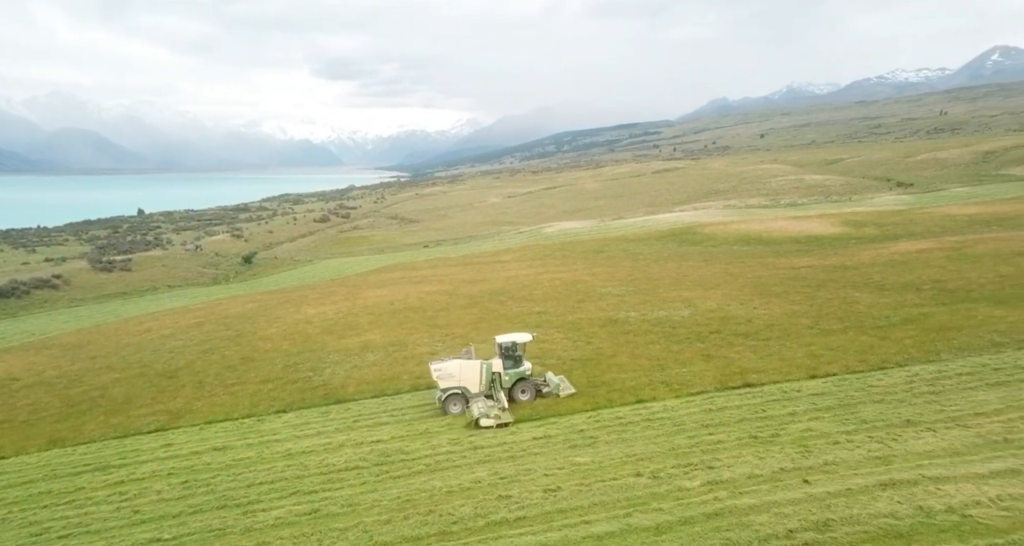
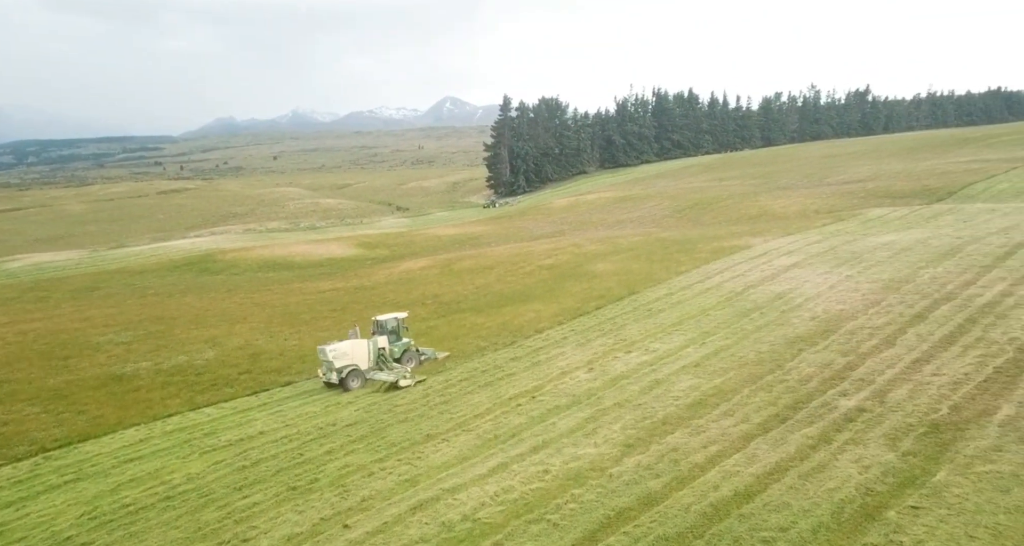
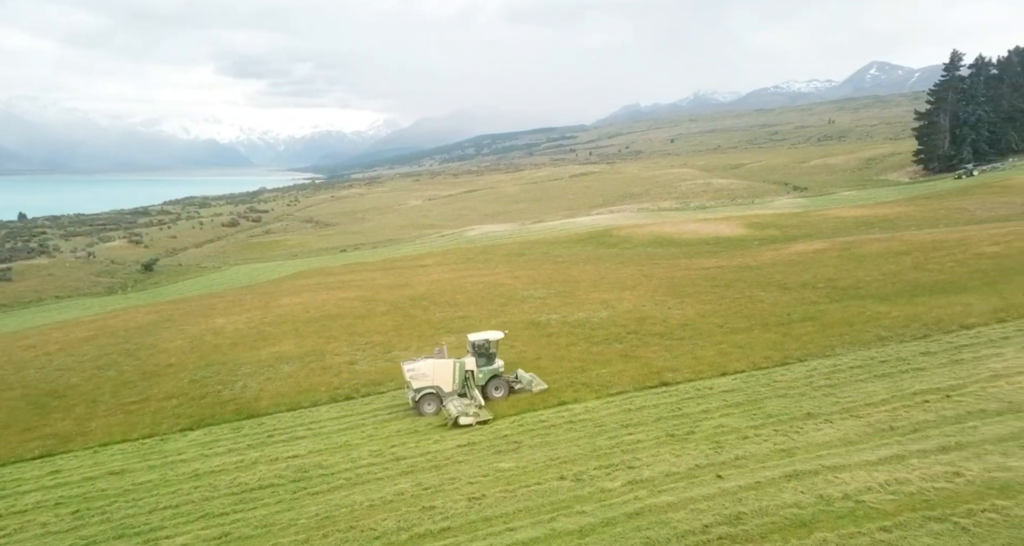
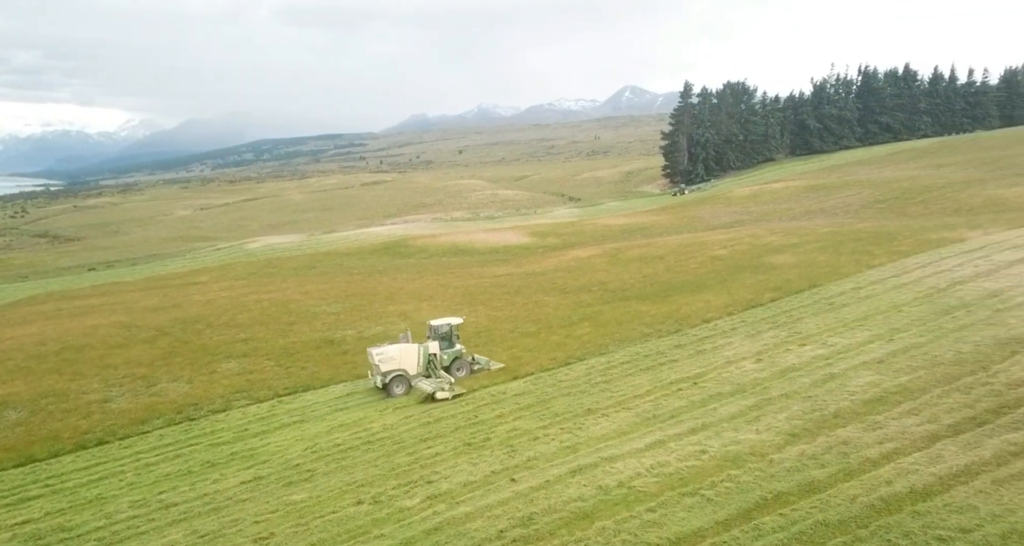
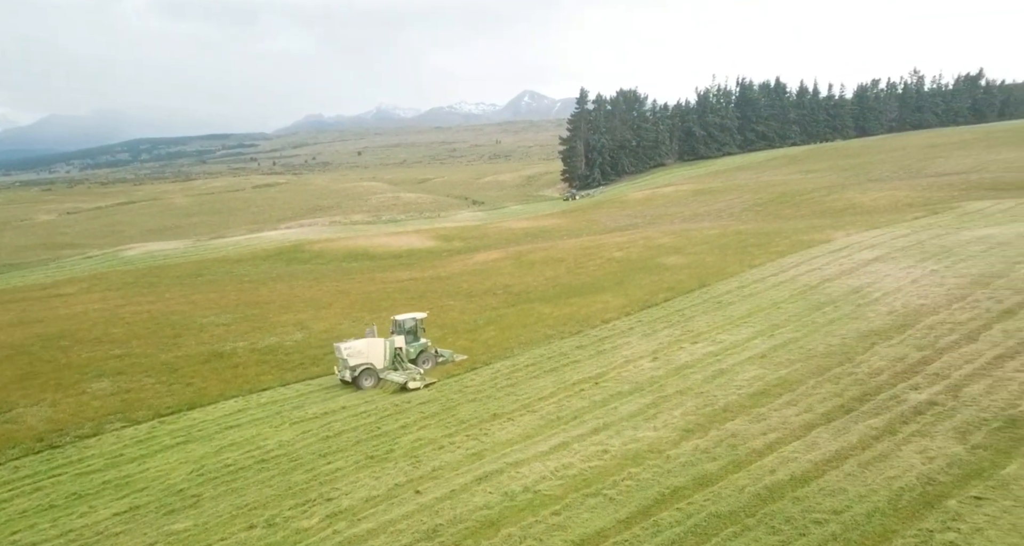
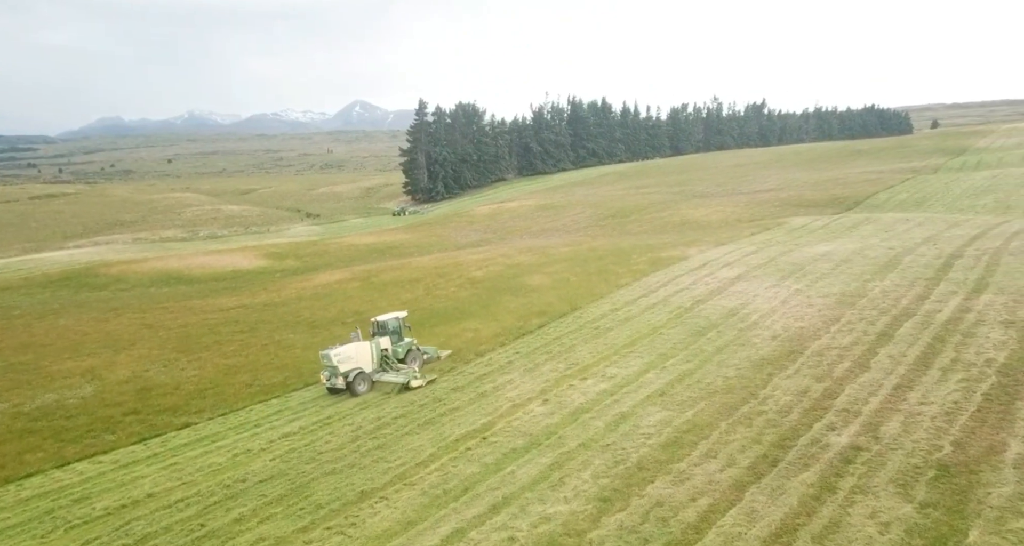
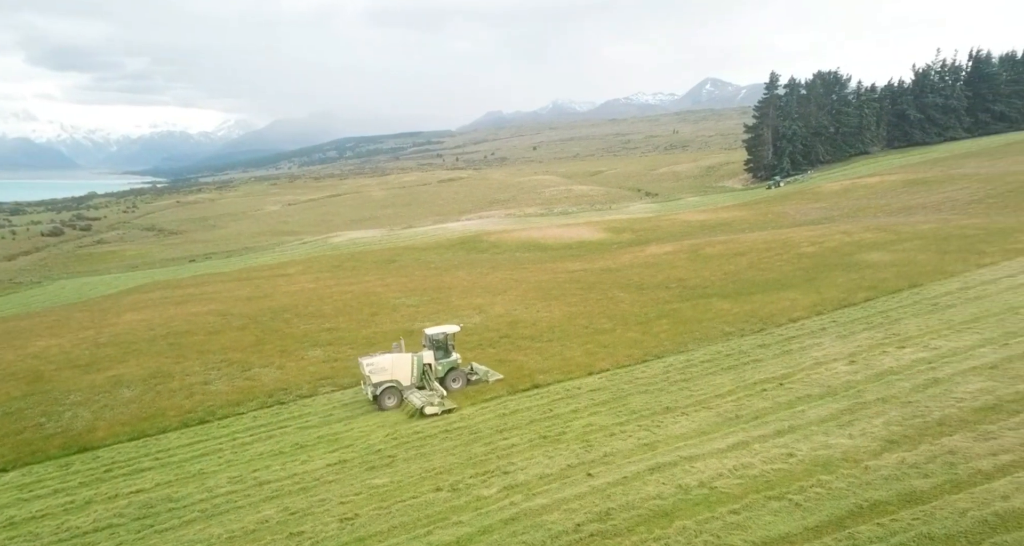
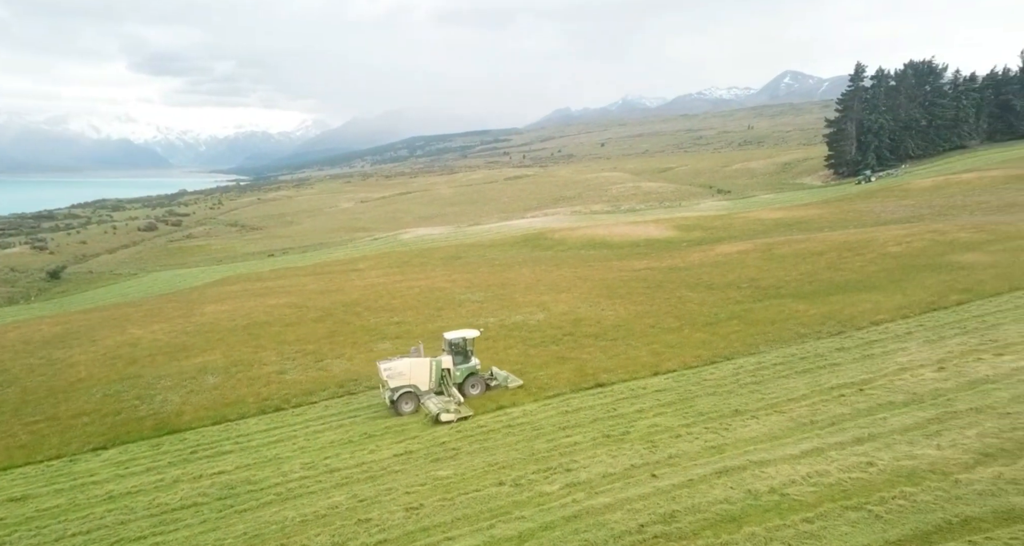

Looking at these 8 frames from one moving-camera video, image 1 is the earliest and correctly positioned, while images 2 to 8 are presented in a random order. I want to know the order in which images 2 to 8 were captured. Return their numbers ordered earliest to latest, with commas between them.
3, 8, 7, 4, 5, 2, 6
